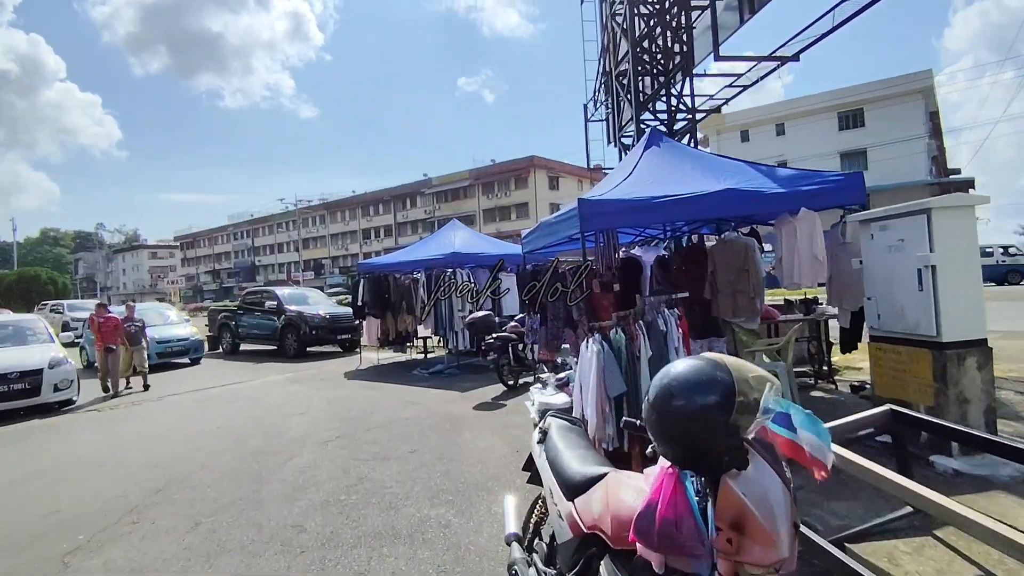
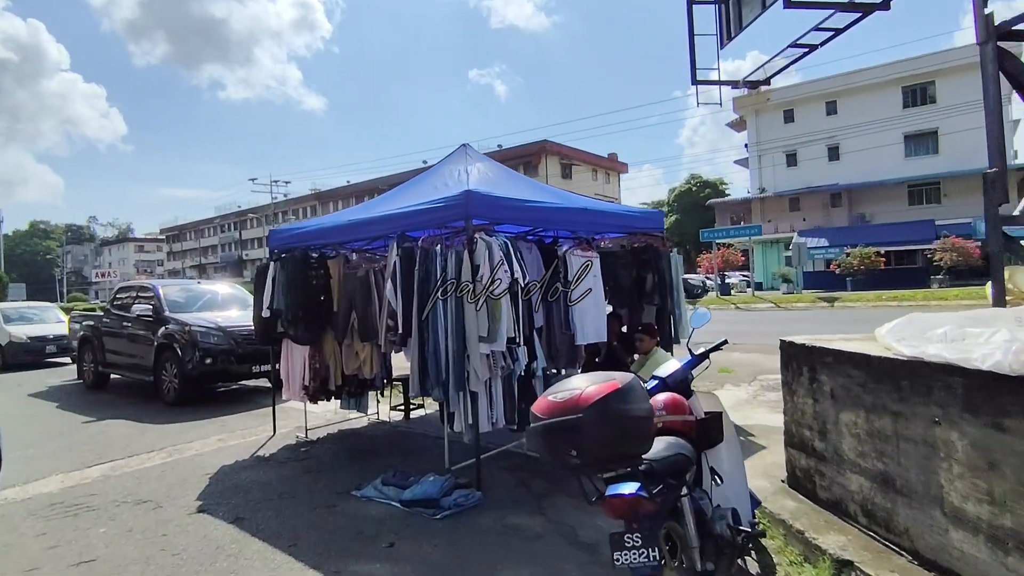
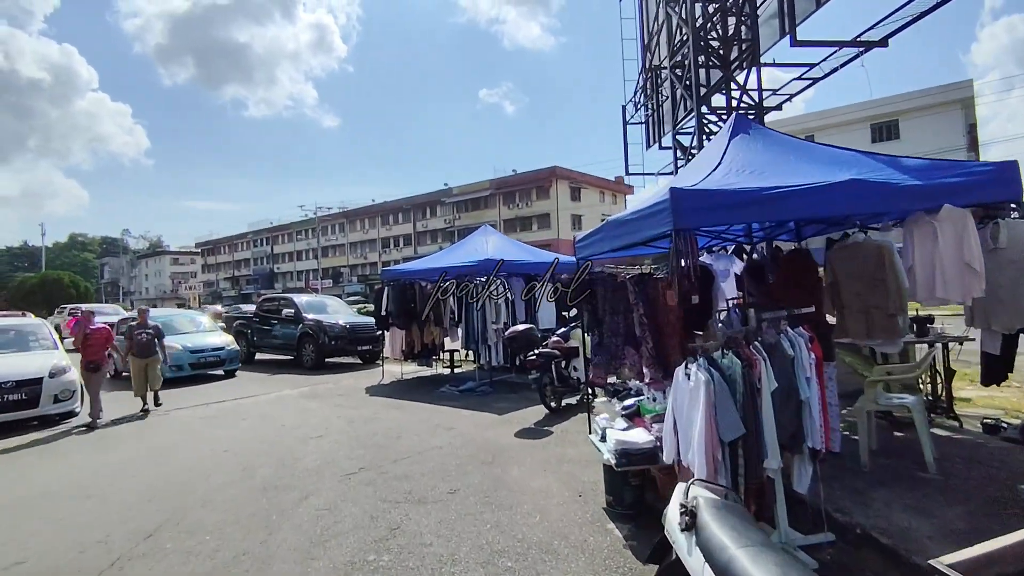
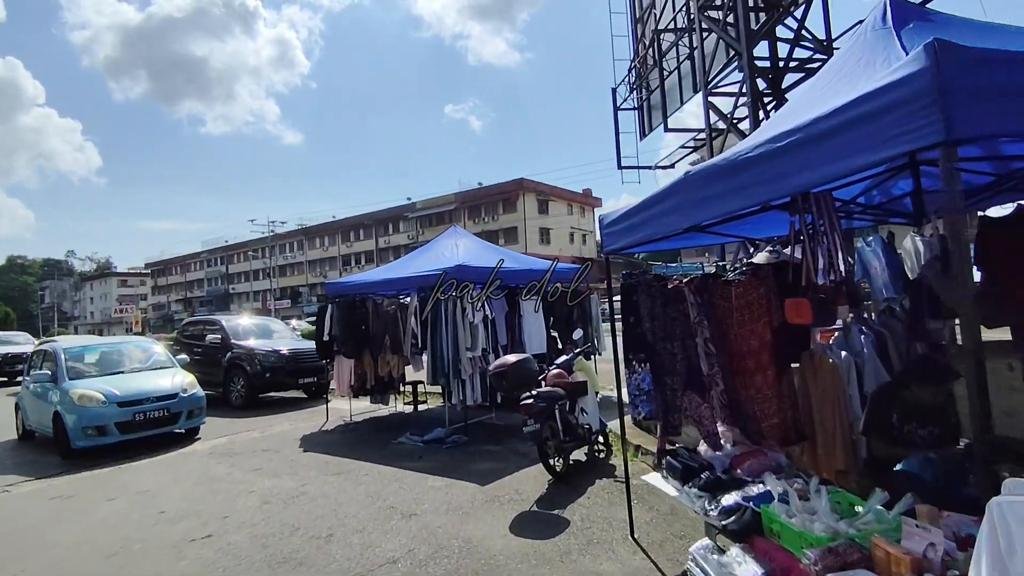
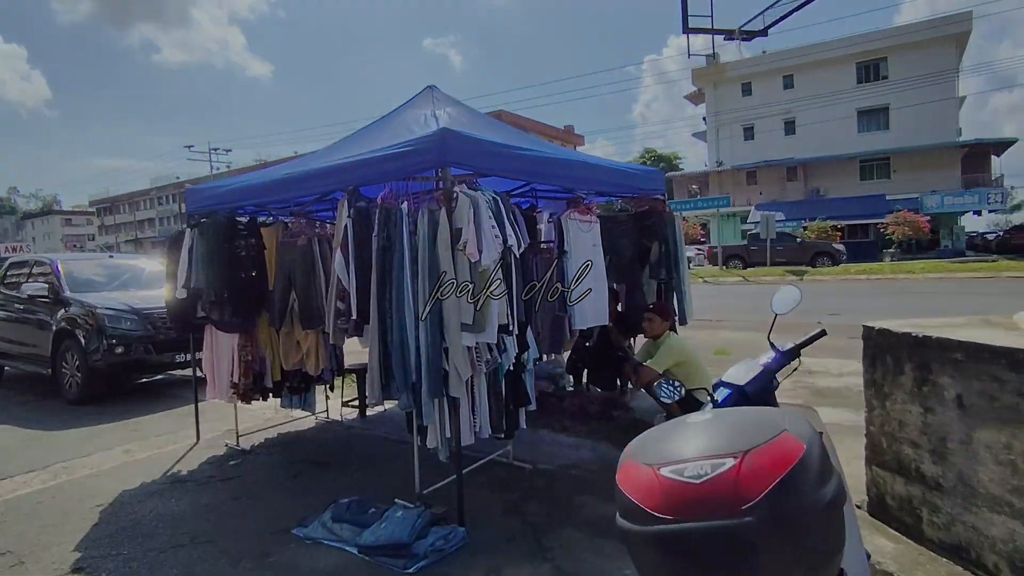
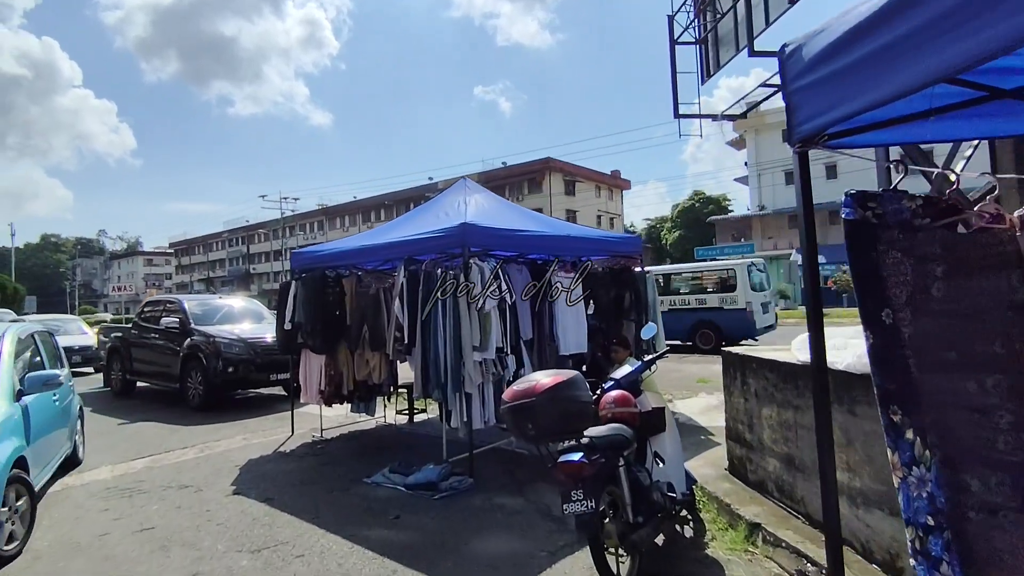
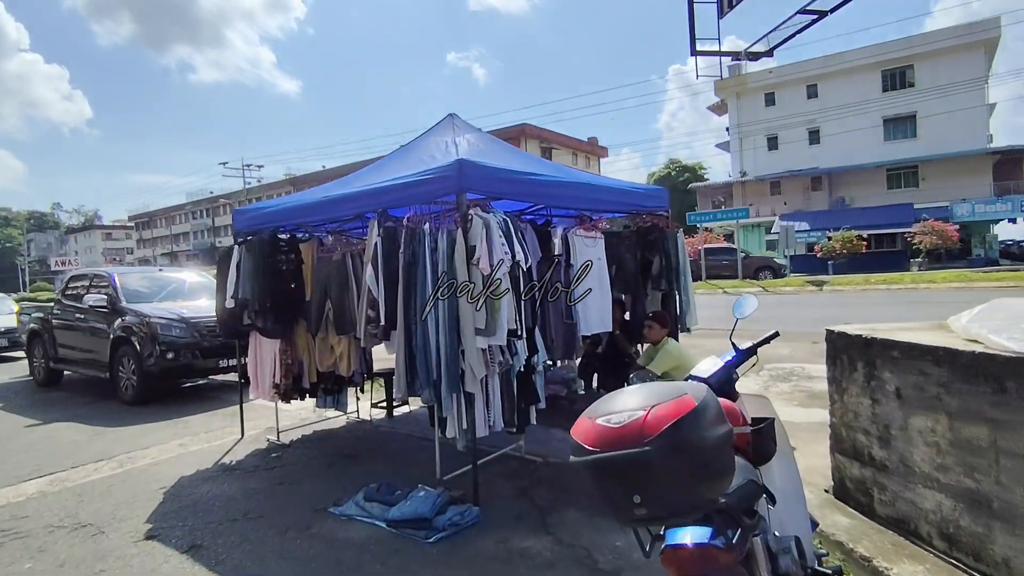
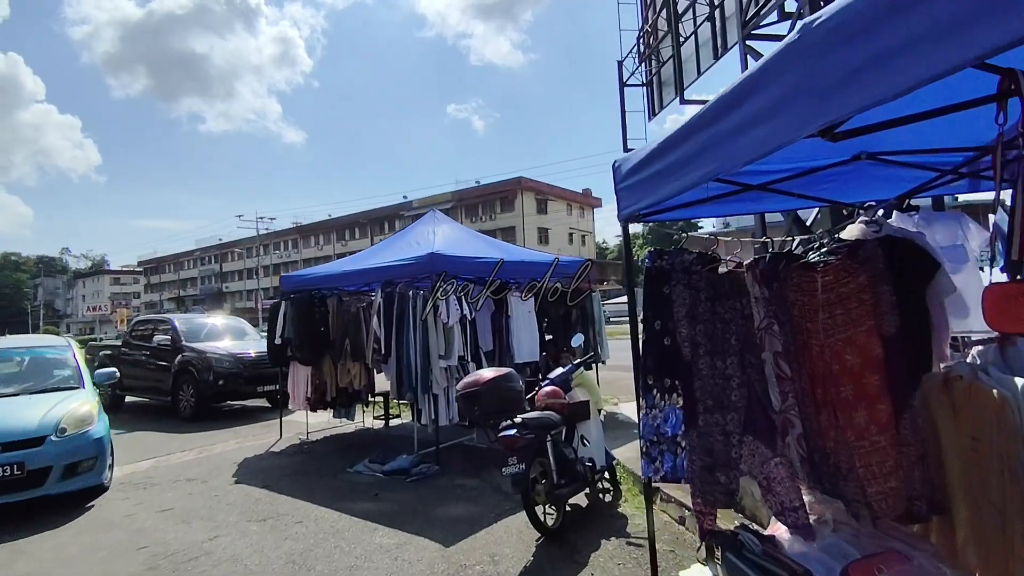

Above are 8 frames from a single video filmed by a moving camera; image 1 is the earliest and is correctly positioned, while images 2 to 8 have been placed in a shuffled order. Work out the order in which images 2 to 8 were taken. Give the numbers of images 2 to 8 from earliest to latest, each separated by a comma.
3, 4, 8, 6, 2, 7, 5
